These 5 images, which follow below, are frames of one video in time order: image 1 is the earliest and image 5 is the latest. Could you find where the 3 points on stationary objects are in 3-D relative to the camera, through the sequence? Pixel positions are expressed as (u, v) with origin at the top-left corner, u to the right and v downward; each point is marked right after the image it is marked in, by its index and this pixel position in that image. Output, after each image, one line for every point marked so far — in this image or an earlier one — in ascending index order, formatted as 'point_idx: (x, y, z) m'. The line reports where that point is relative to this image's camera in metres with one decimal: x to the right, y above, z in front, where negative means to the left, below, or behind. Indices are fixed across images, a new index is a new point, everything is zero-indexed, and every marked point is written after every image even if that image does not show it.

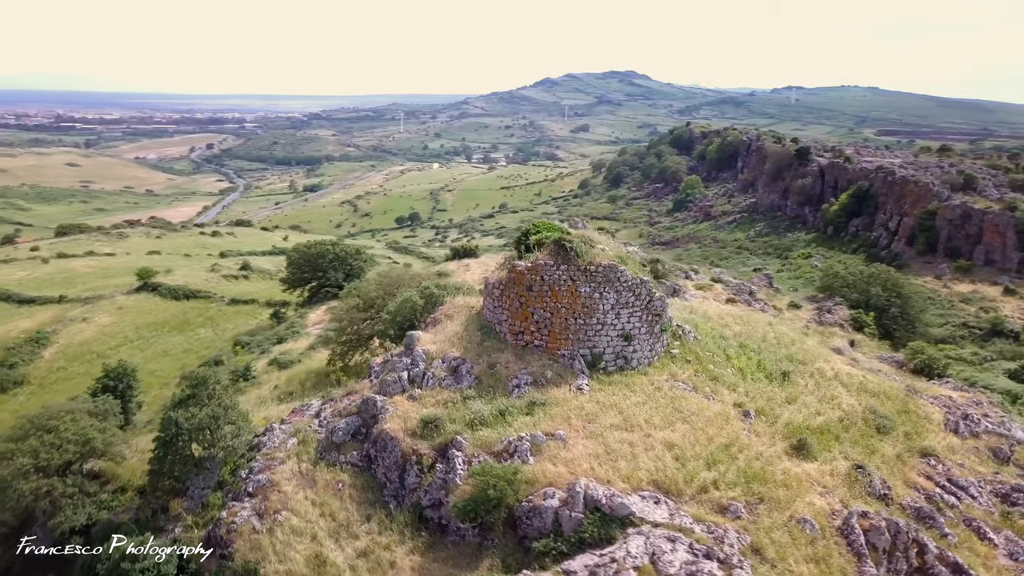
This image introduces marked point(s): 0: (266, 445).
0: (-5.6, -3.6, +18.4) m
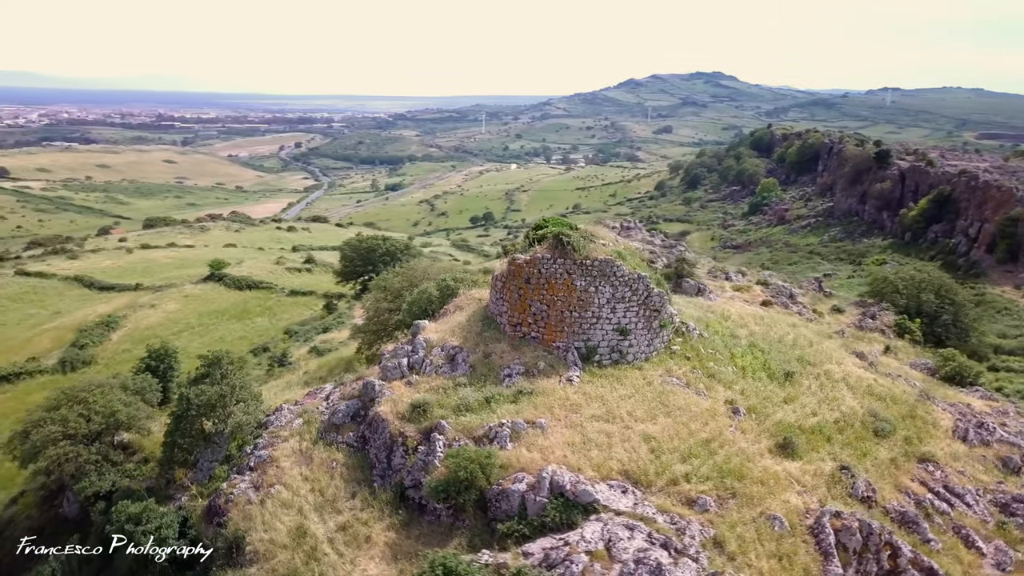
0: (-5.7, -3.2, +19.4) m
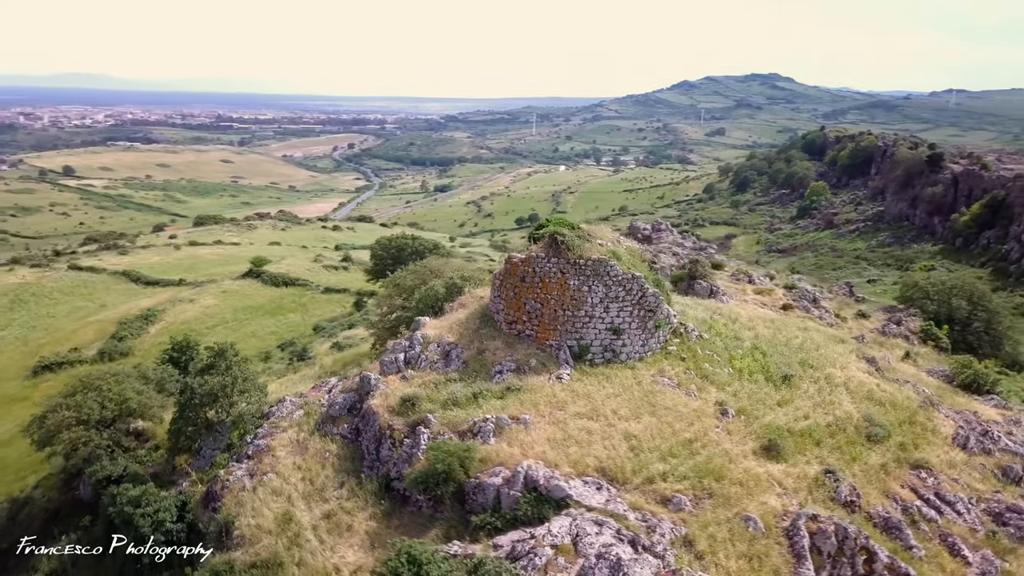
0: (-5.8, -3.1, +20.0) m
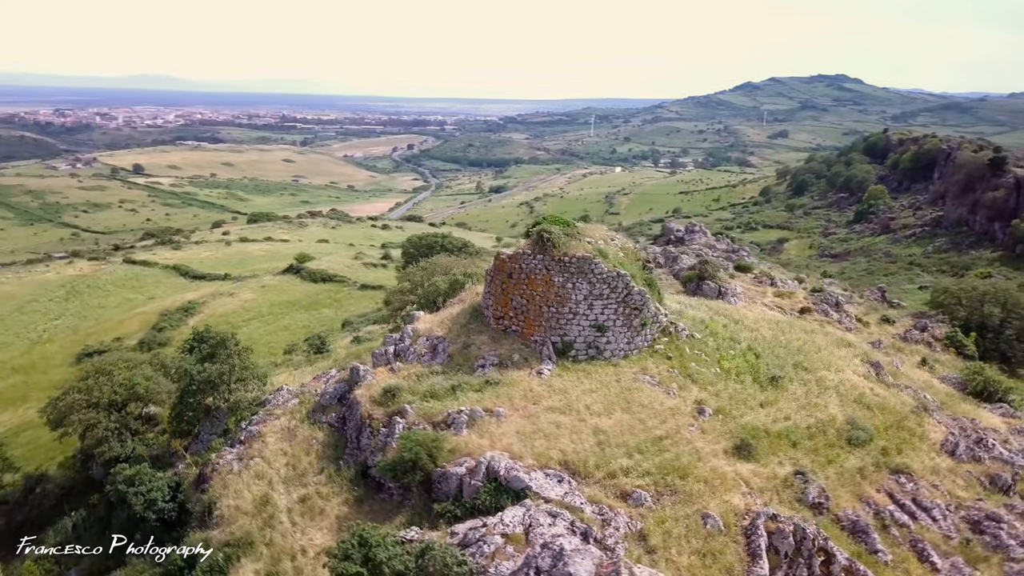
0: (-6.1, -2.9, +20.7) m
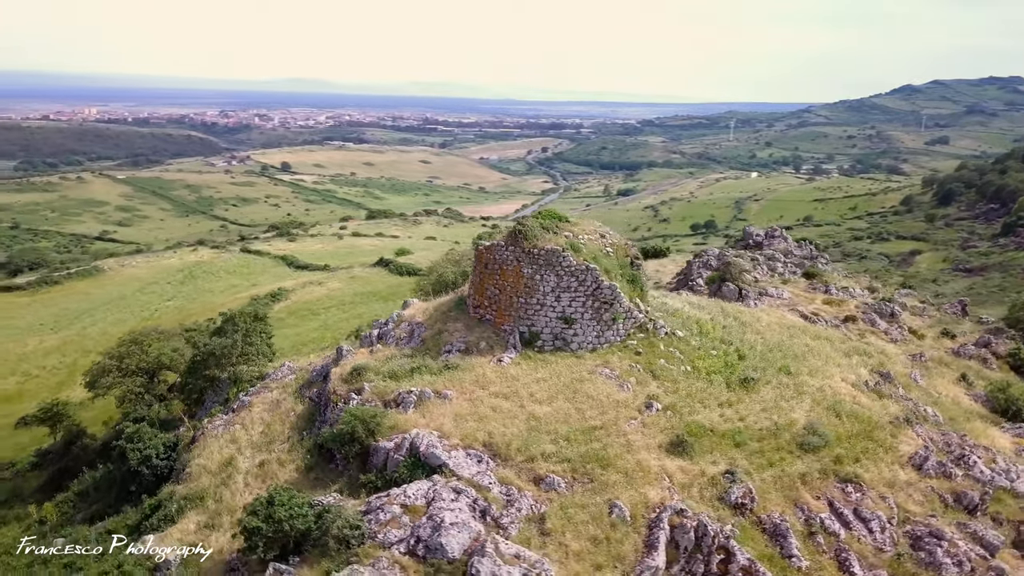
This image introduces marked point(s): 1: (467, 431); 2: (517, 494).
0: (-6.6, -2.4, +22.3) m
1: (-0.9, -2.8, +16.1) m
2: (+0.1, -3.7, +14.6) m
